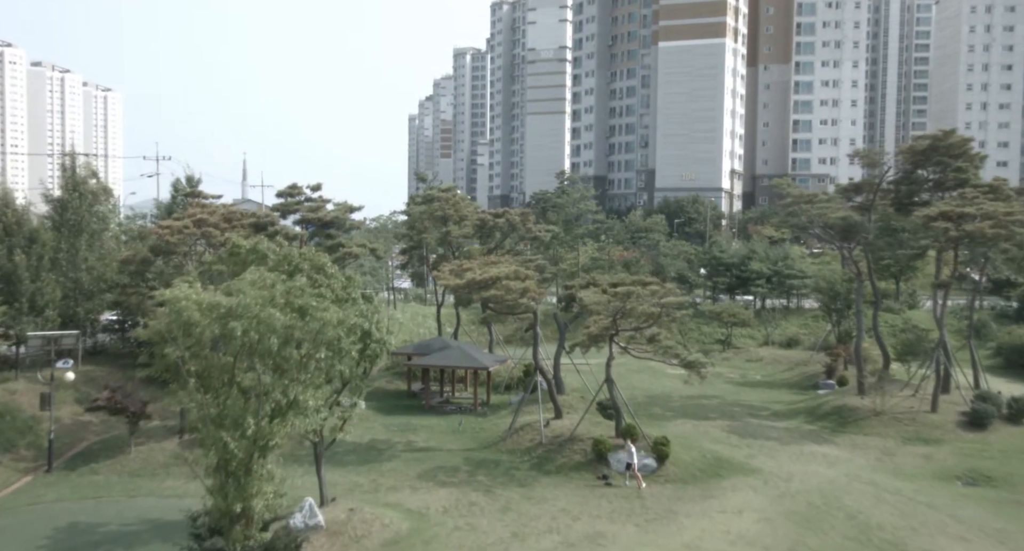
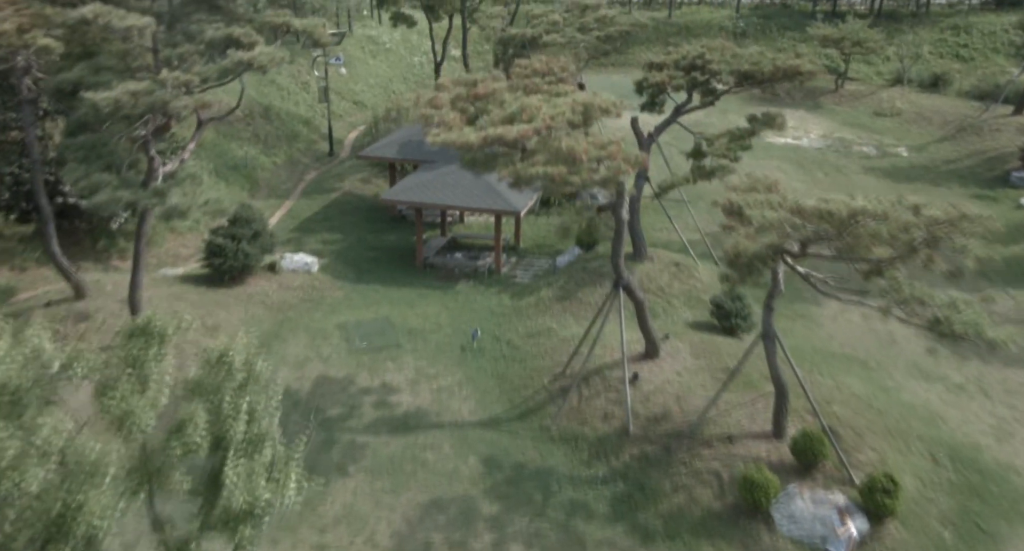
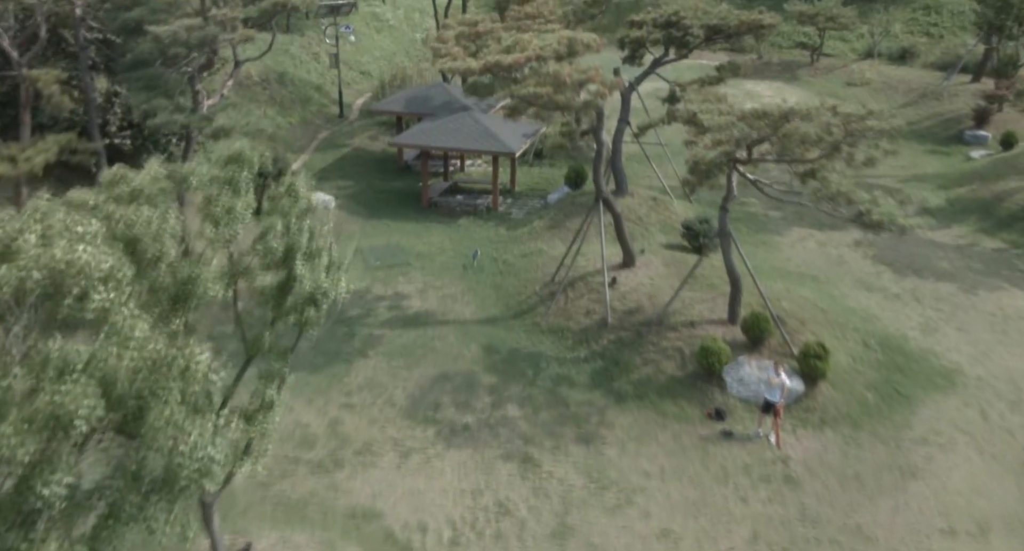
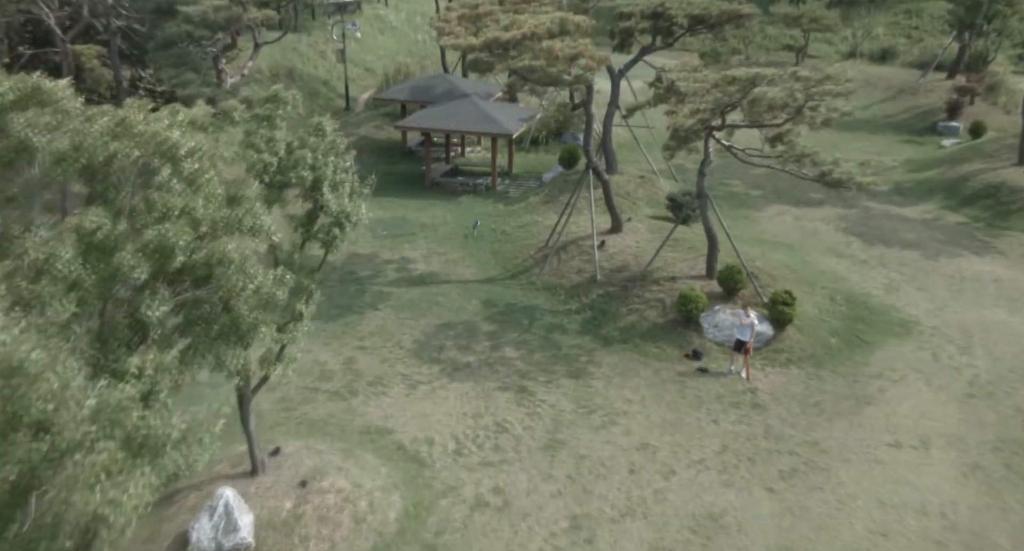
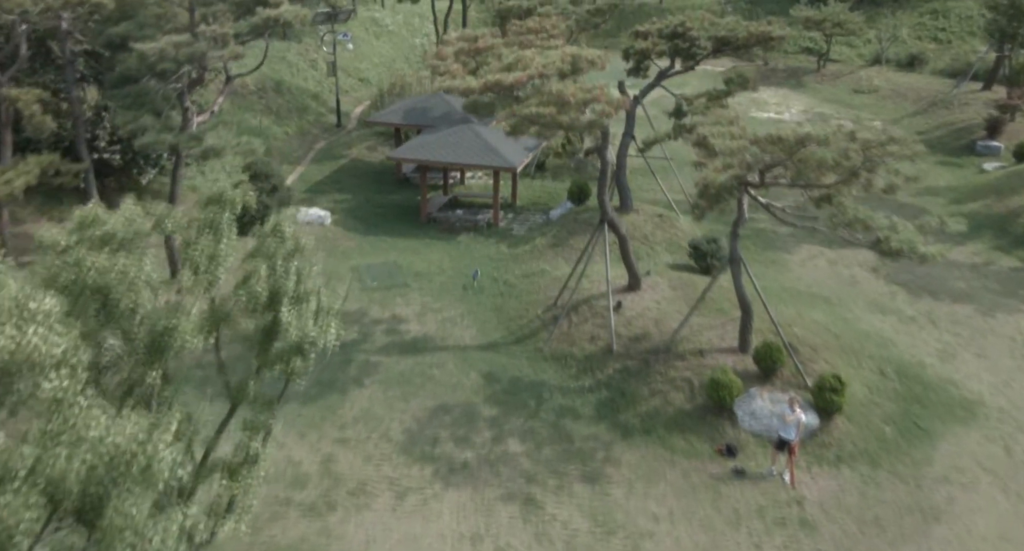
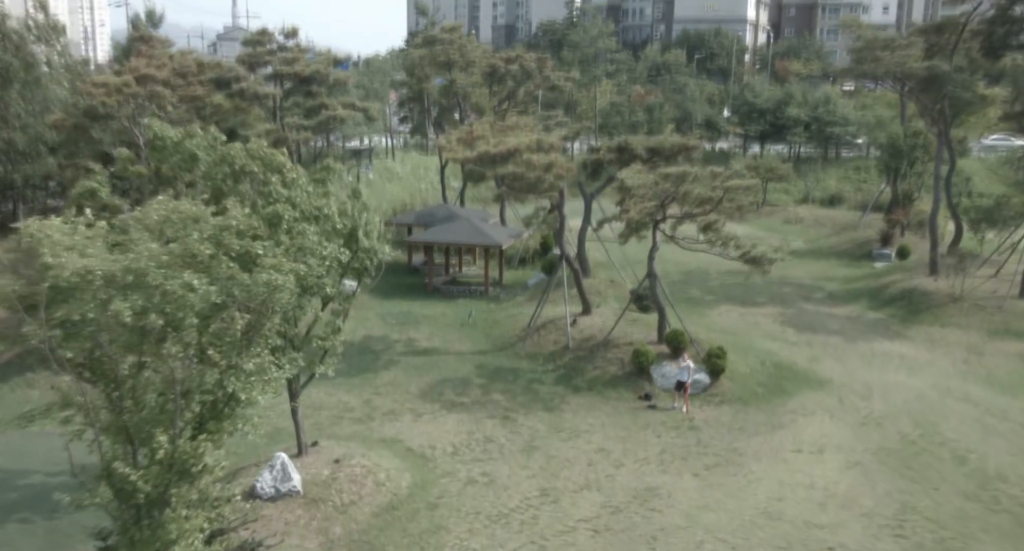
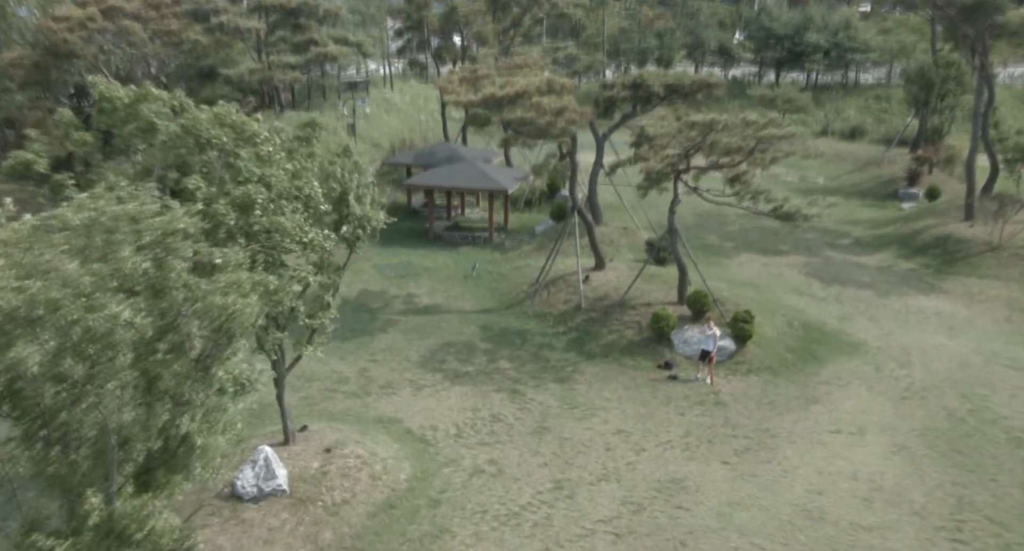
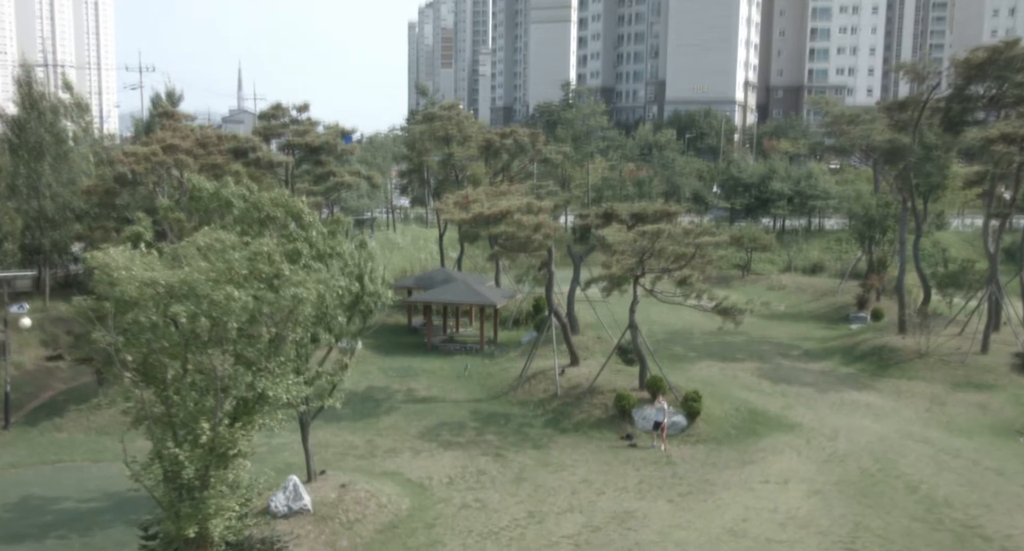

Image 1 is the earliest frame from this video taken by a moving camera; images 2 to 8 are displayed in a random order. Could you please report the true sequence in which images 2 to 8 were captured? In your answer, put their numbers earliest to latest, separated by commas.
8, 6, 7, 4, 3, 5, 2
